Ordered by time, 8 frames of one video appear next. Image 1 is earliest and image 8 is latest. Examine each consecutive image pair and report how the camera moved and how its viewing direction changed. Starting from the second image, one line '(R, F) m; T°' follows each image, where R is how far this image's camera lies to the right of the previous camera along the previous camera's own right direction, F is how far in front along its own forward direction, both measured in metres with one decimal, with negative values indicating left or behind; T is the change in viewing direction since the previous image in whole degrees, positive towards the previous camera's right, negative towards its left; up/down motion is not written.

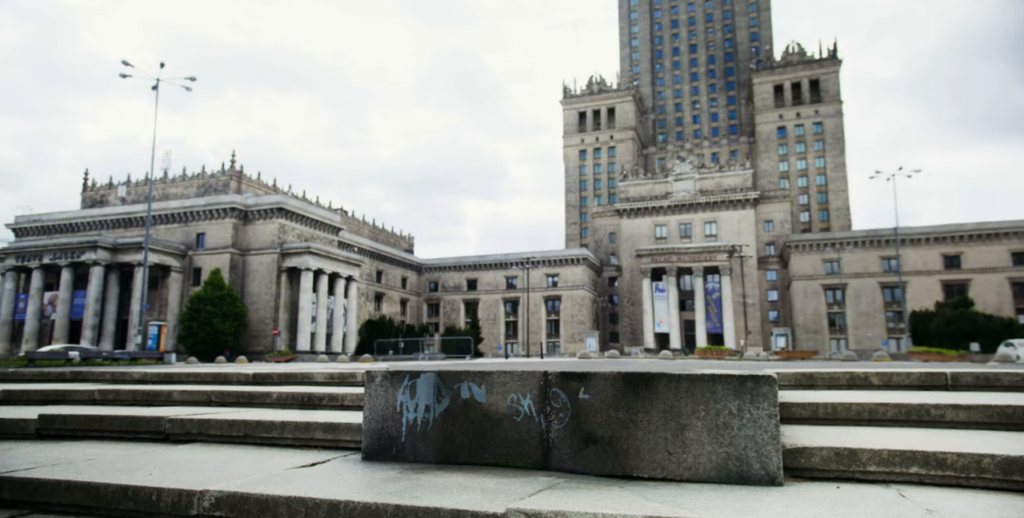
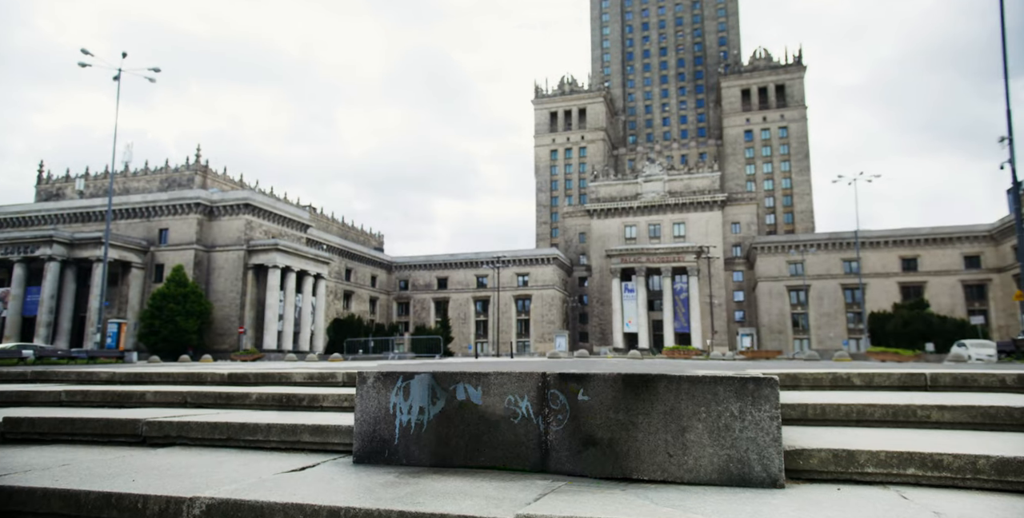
(-0.2, +0.1) m; +3°
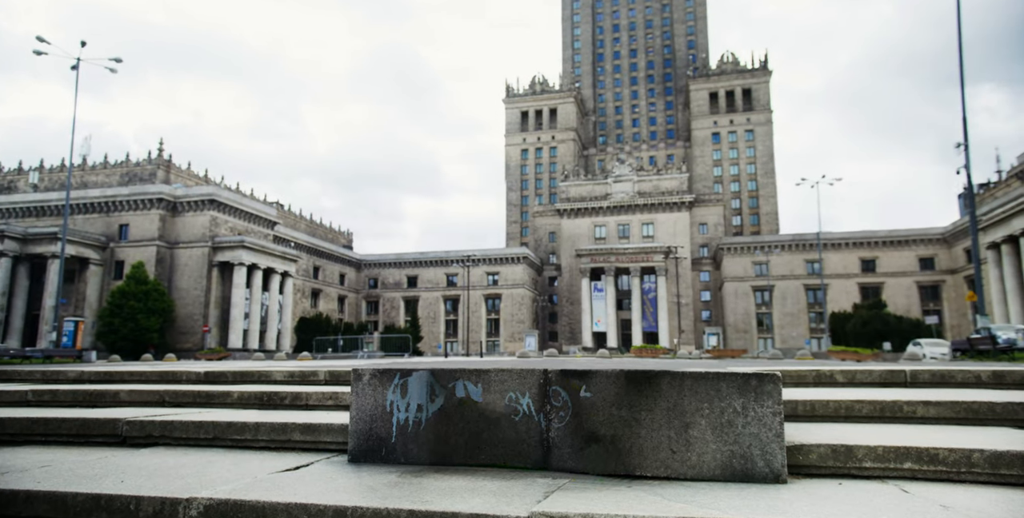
(-0.2, +0.1) m; +3°
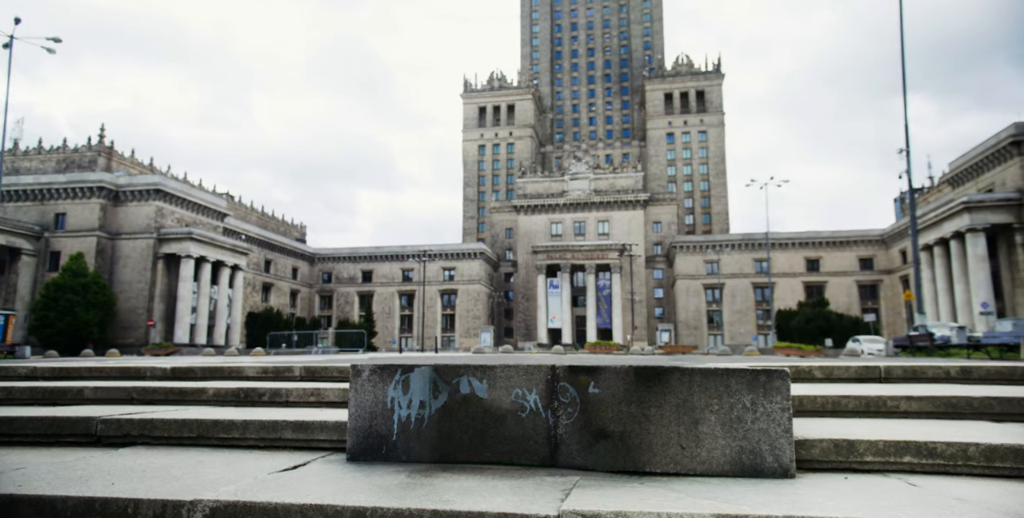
(-0.4, +0.1) m; +4°
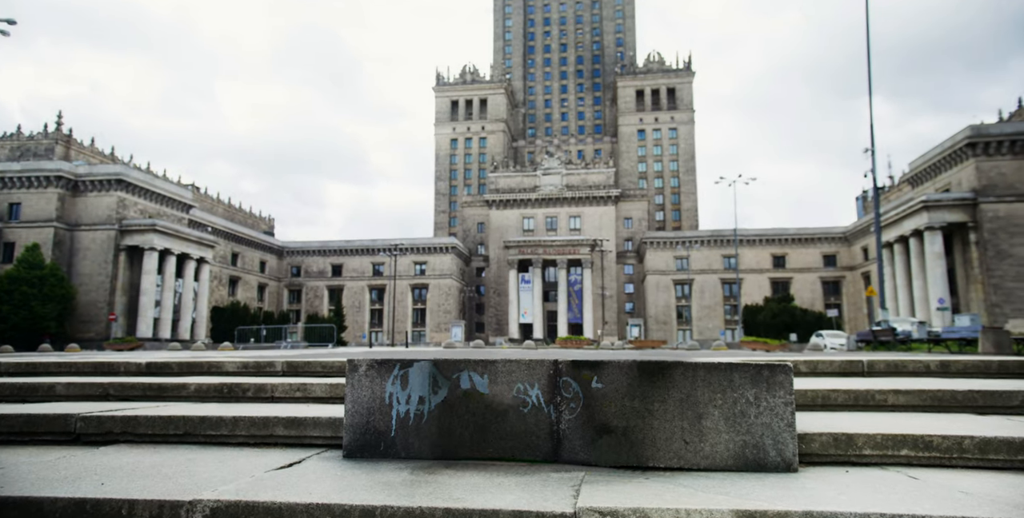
(-0.2, +0.1) m; +3°
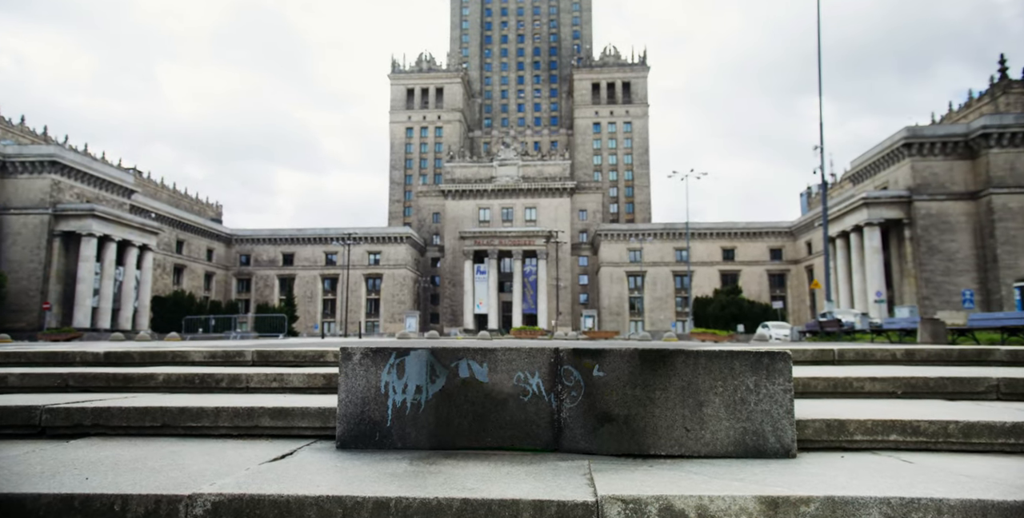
(-0.3, +0.1) m; +4°
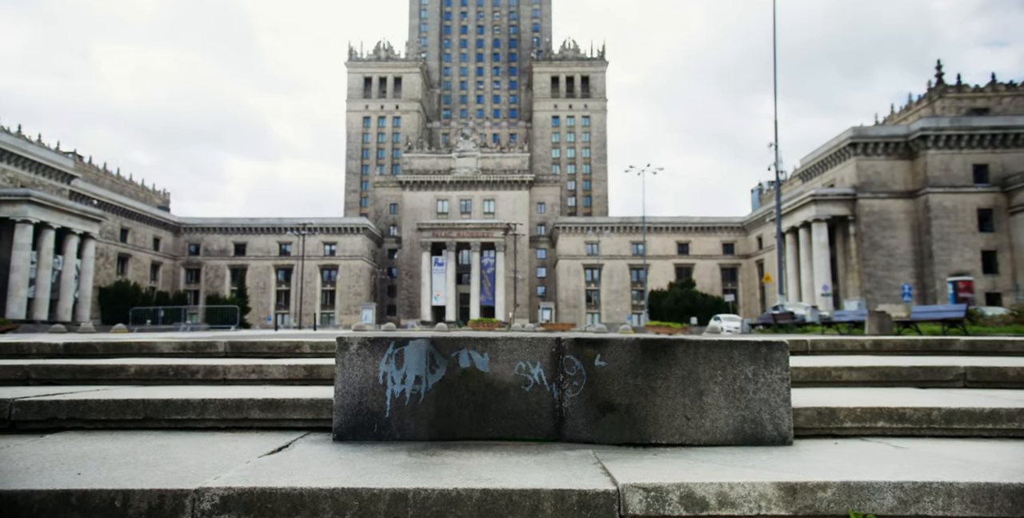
(-0.3, +0.1) m; +4°
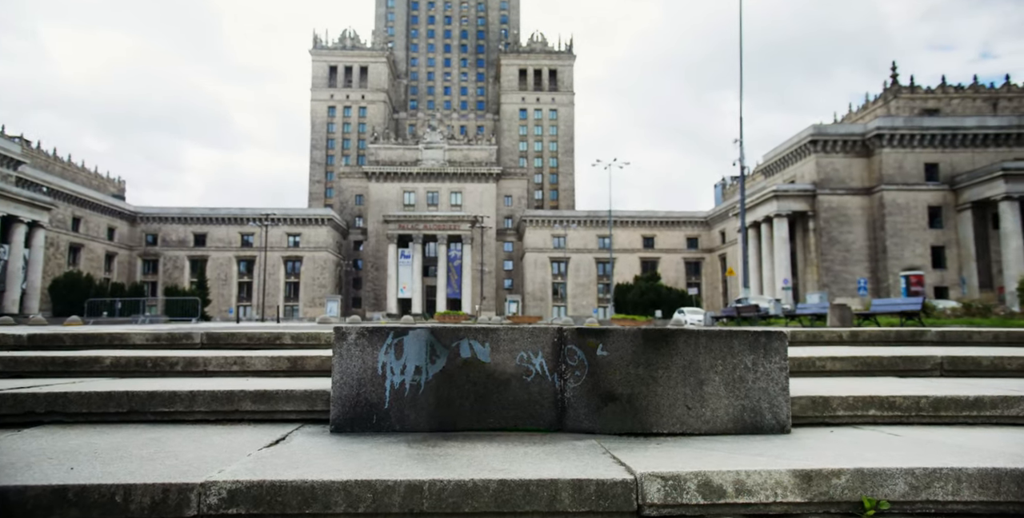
(-0.3, +0.1) m; +3°
